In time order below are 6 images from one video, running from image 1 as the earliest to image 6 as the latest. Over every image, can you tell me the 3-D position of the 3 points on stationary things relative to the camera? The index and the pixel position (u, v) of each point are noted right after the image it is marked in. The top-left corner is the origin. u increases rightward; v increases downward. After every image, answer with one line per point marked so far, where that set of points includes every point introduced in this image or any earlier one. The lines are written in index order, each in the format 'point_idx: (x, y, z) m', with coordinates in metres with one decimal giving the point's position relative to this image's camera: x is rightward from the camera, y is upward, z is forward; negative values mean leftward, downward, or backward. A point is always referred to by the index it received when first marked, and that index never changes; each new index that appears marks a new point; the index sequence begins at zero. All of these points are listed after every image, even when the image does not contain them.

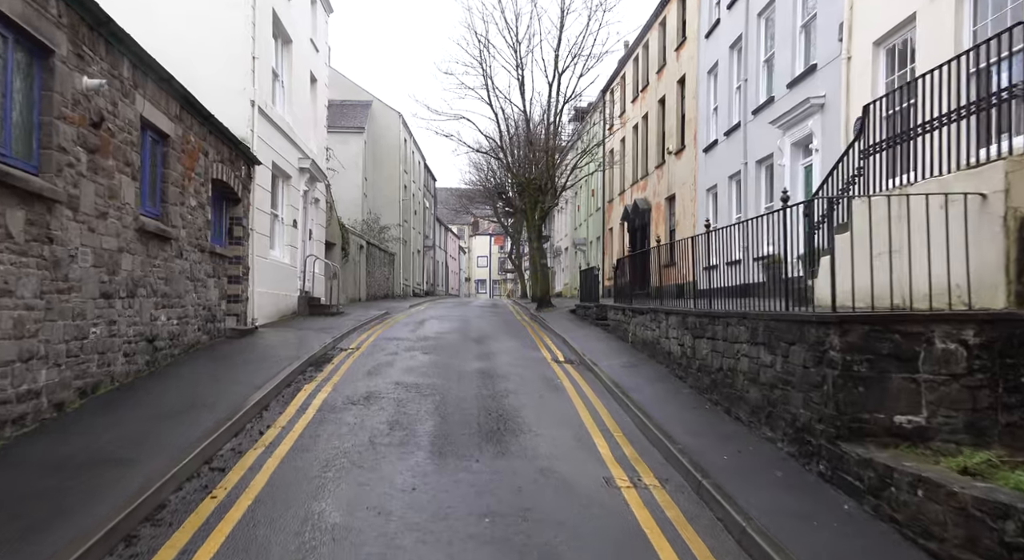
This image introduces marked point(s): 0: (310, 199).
0: (-6.0, +2.4, +19.4) m
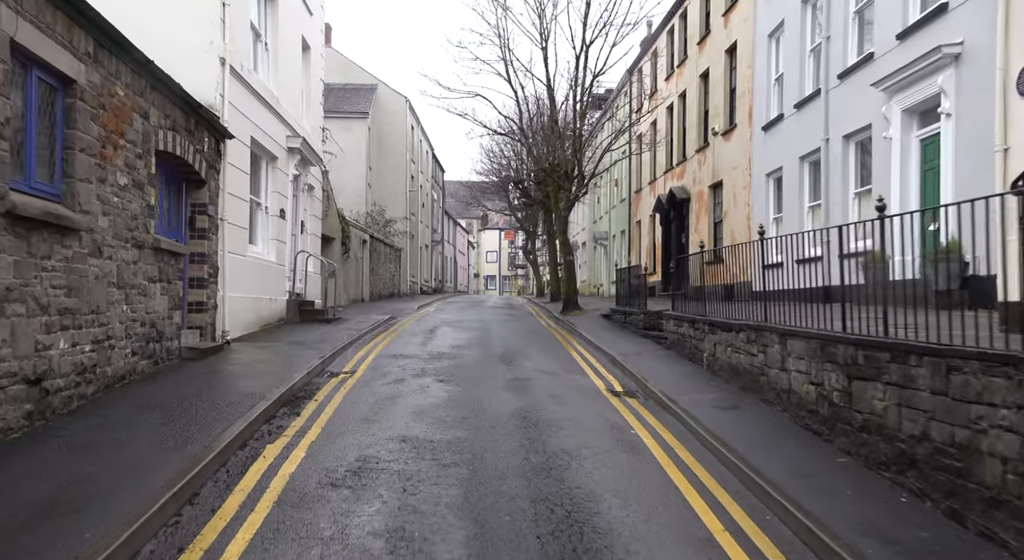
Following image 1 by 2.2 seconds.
0: (-5.3, +2.4, +16.7) m
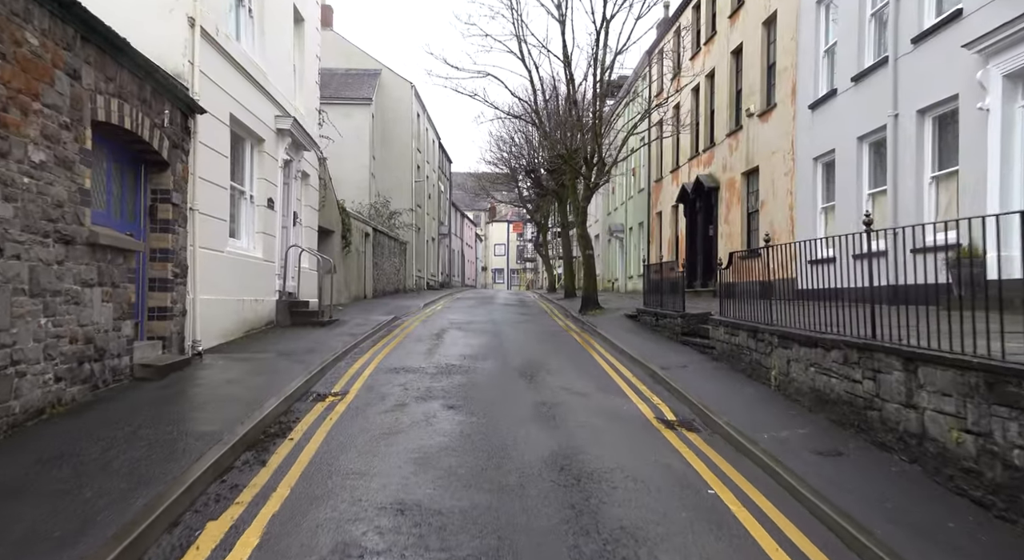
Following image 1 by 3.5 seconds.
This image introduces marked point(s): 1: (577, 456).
0: (-5.0, +2.5, +15.1) m
1: (+0.5, -1.5, +5.5) m
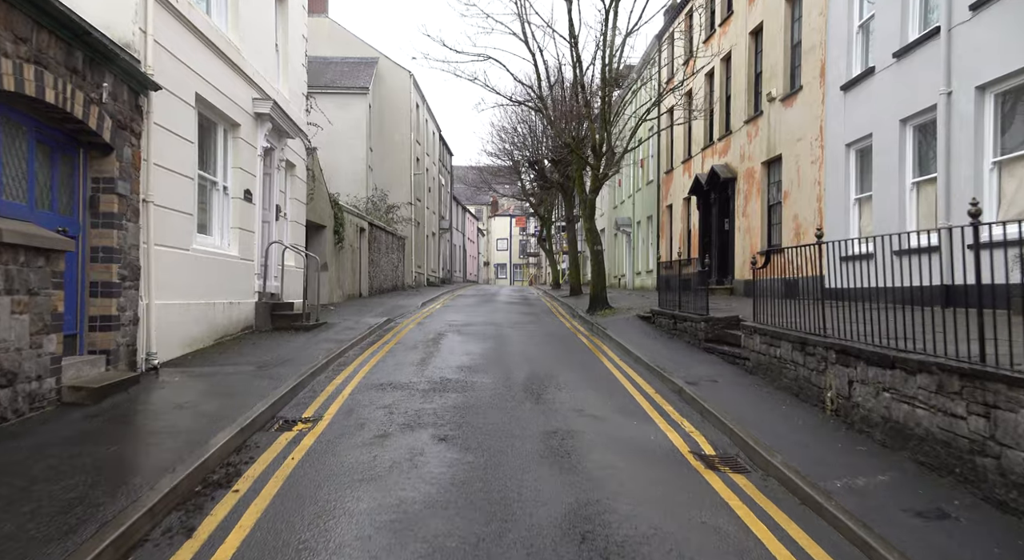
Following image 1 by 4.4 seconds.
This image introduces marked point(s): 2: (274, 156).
0: (-4.9, +2.5, +13.8) m
1: (+0.6, -1.5, +4.3) m
2: (-4.9, +2.6, +13.5) m
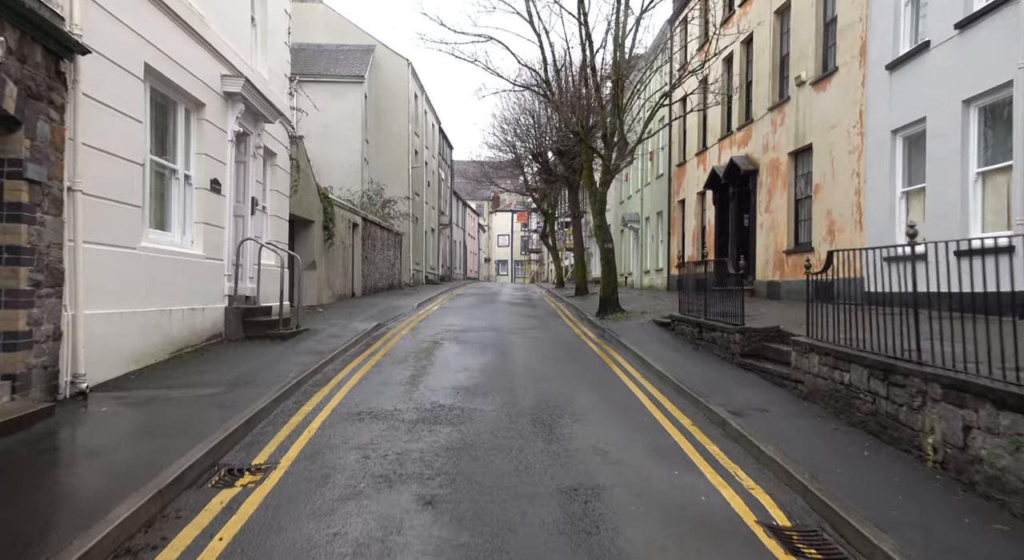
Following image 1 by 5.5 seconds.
0: (-4.8, +2.5, +12.3) m
1: (+0.6, -1.6, +2.9) m
2: (-4.8, +2.5, +12.1) m
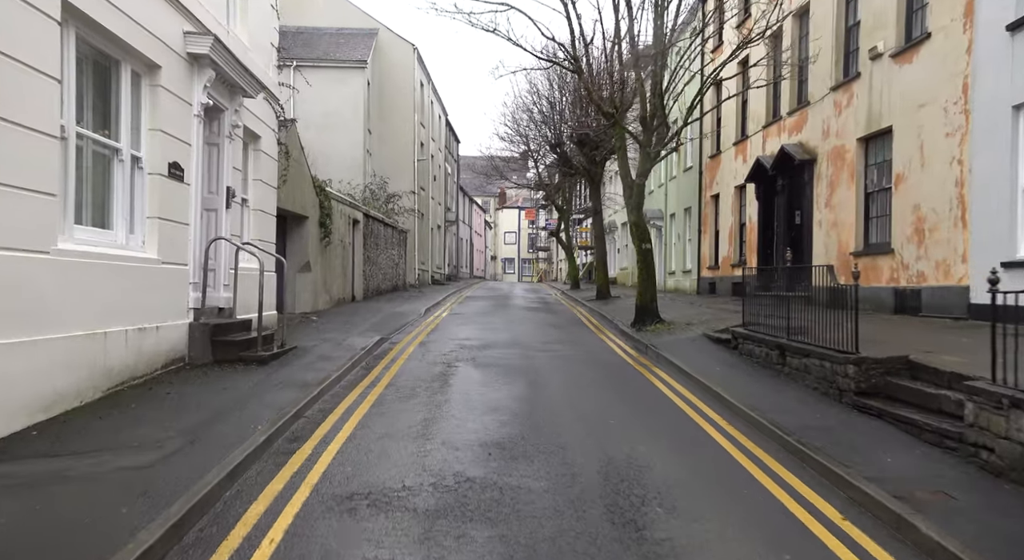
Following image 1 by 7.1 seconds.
0: (-4.3, +2.4, +10.2) m
1: (+1.1, -1.8, +0.7) m
2: (-4.4, +2.4, +9.9) m
